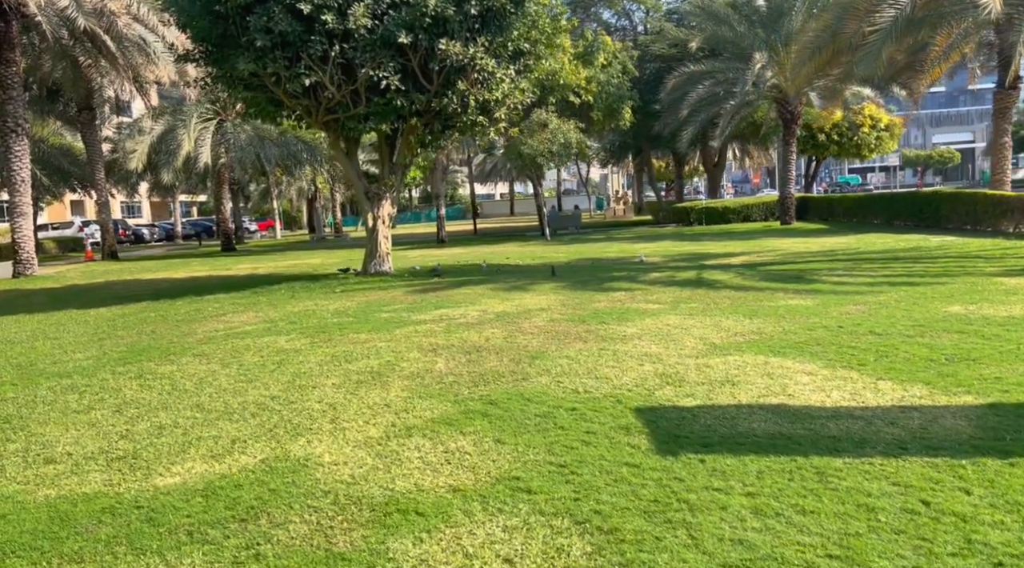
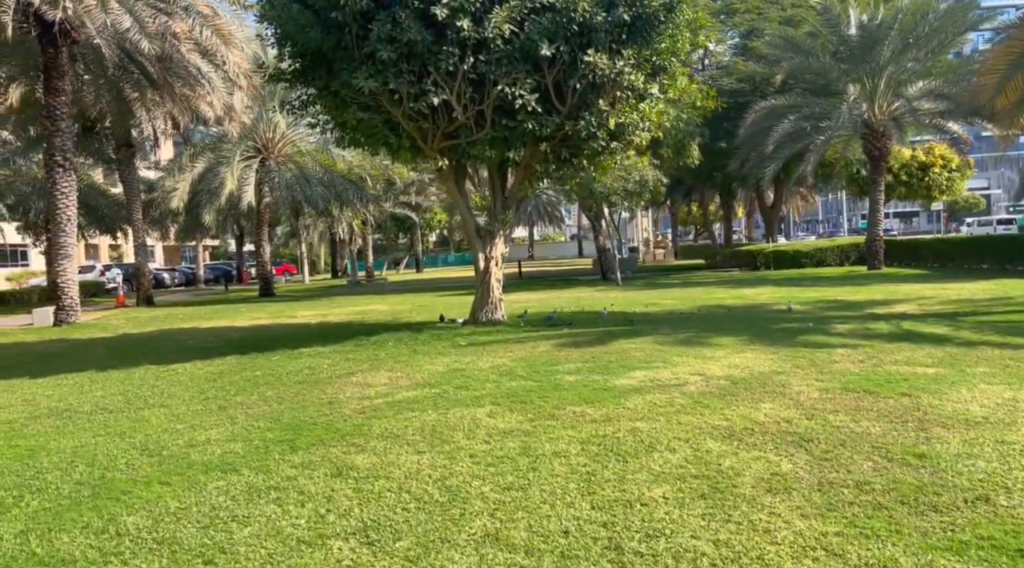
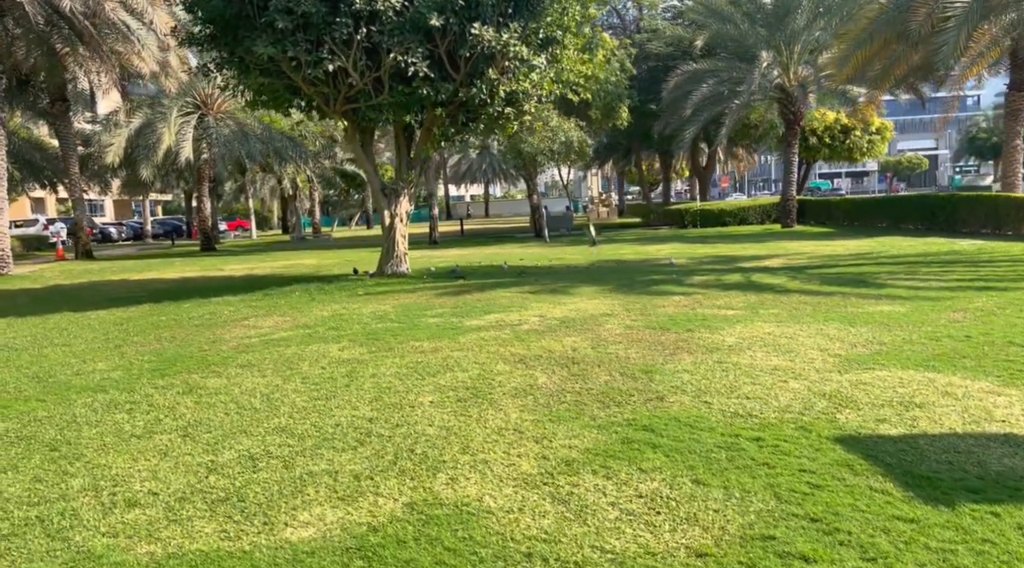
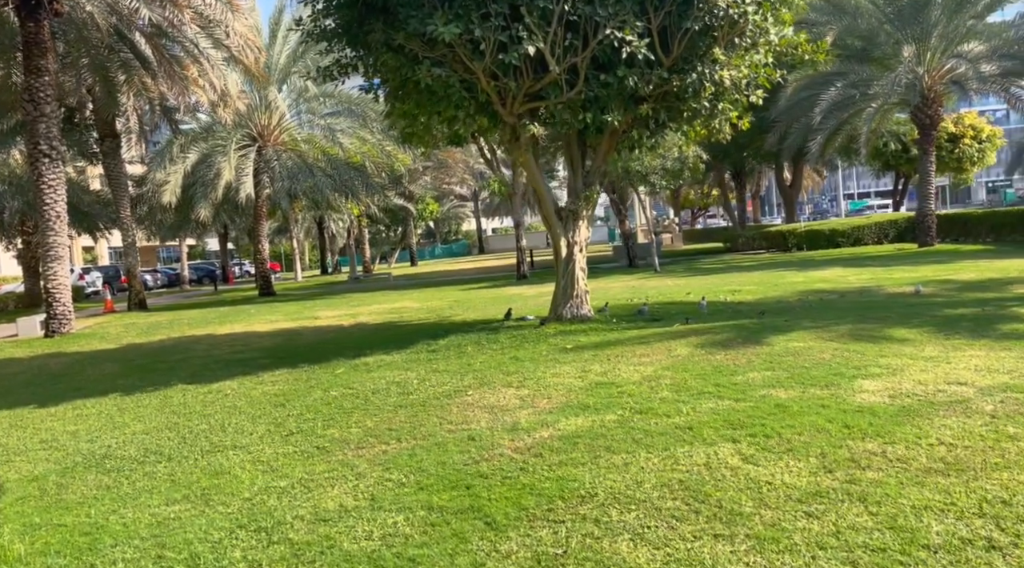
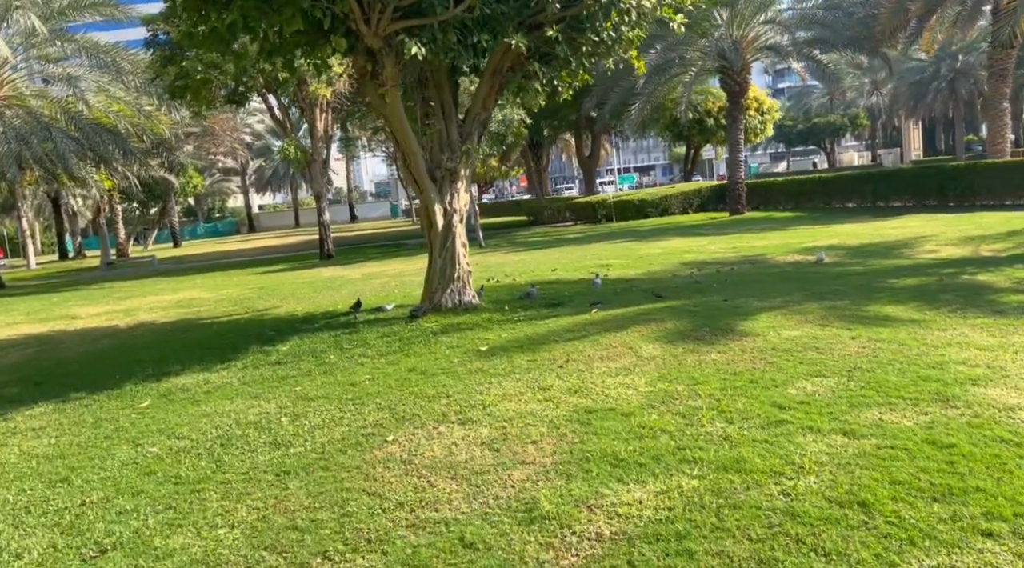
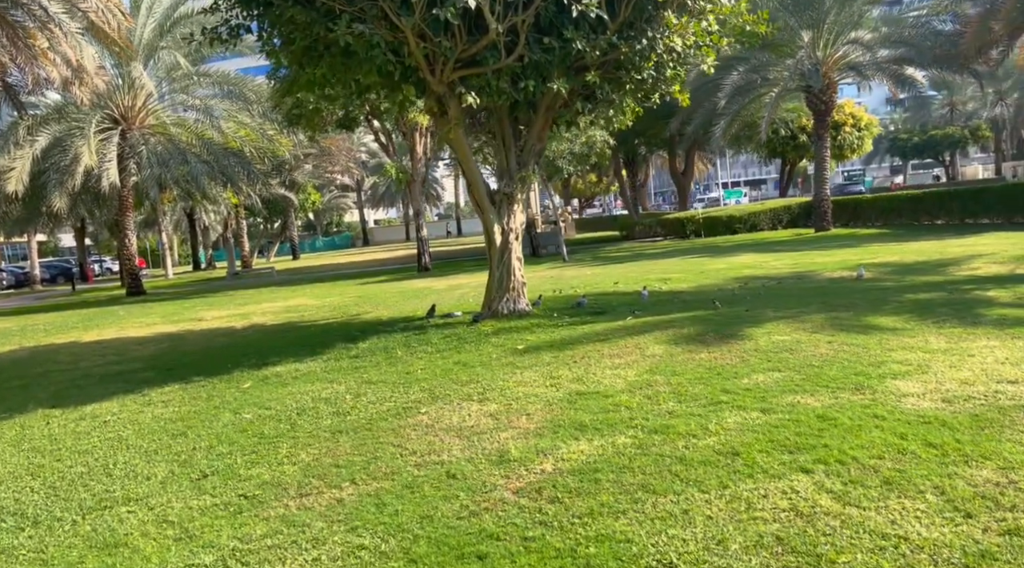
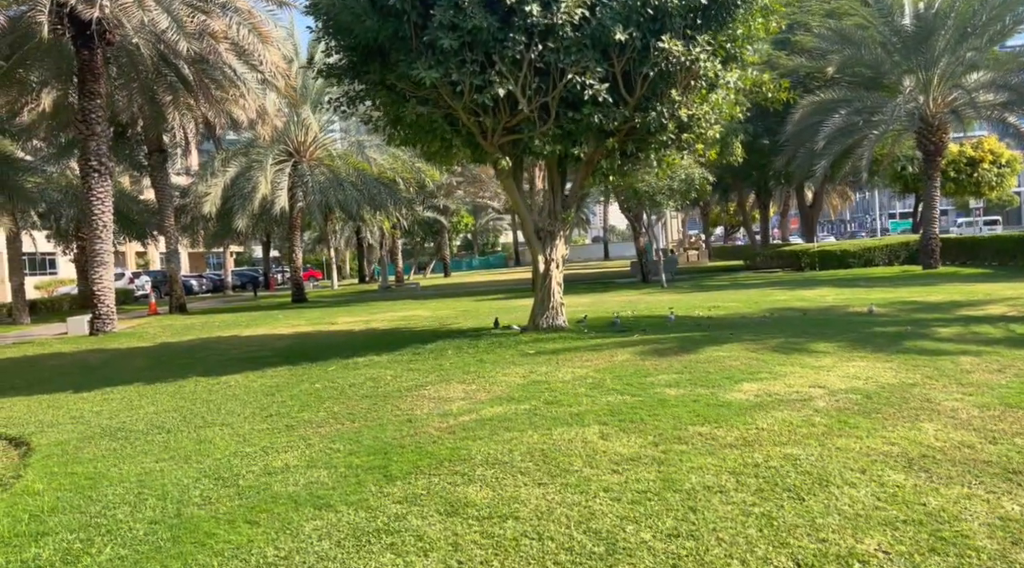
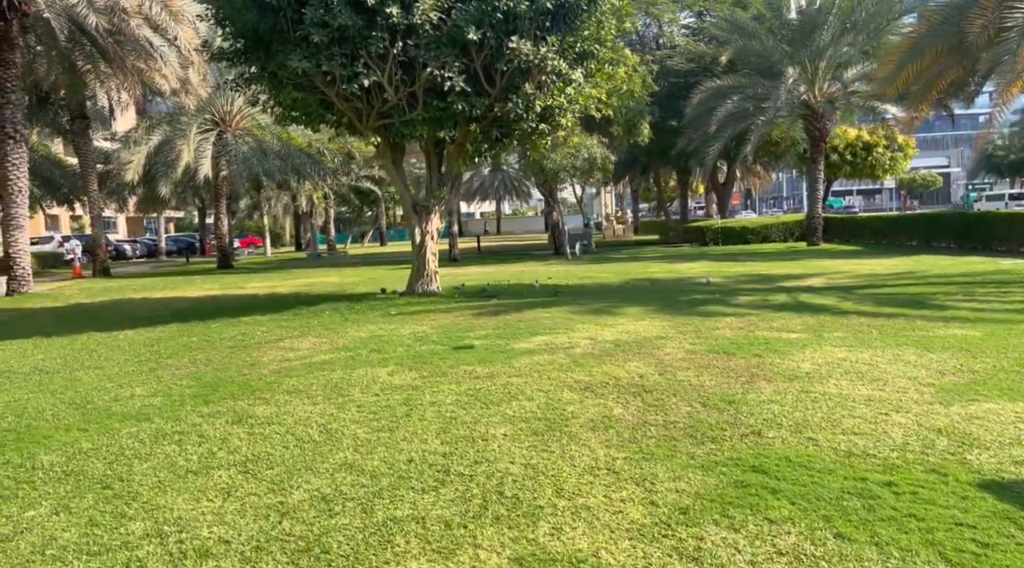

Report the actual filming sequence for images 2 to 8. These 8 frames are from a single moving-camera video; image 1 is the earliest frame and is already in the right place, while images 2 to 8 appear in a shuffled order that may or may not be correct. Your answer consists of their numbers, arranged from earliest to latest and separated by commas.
3, 8, 2, 7, 4, 6, 5
